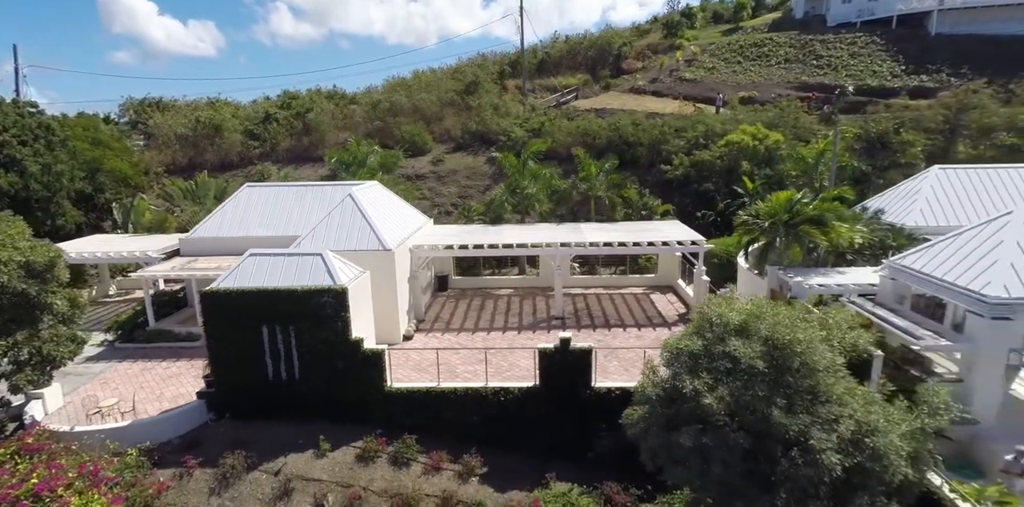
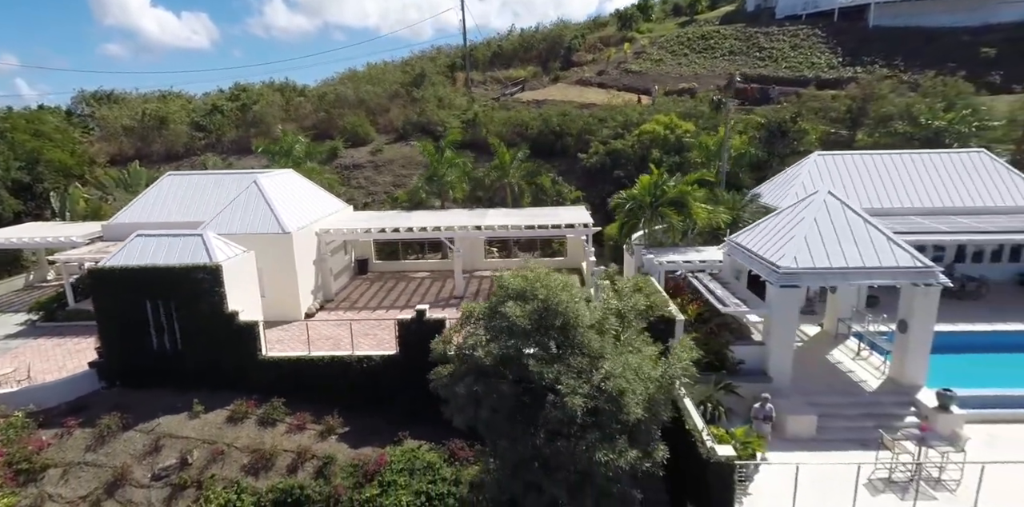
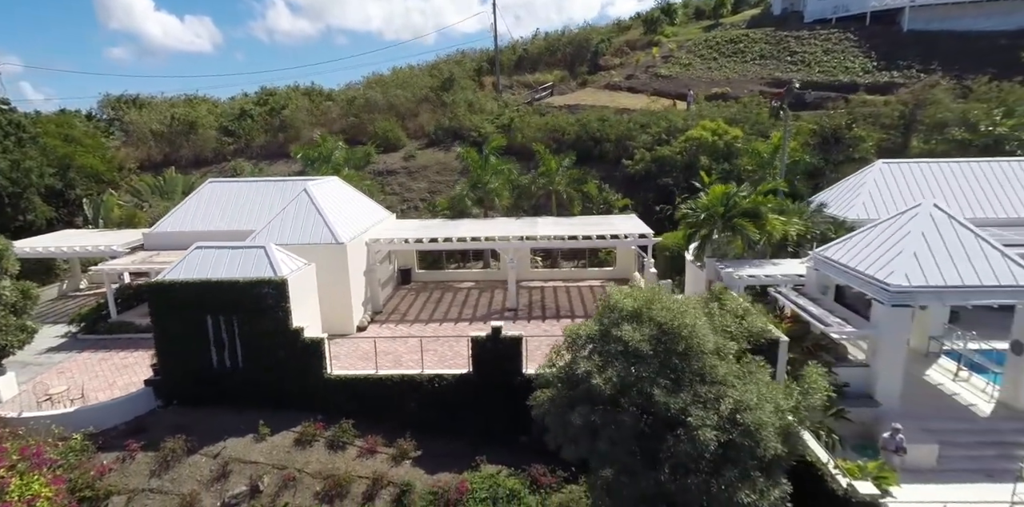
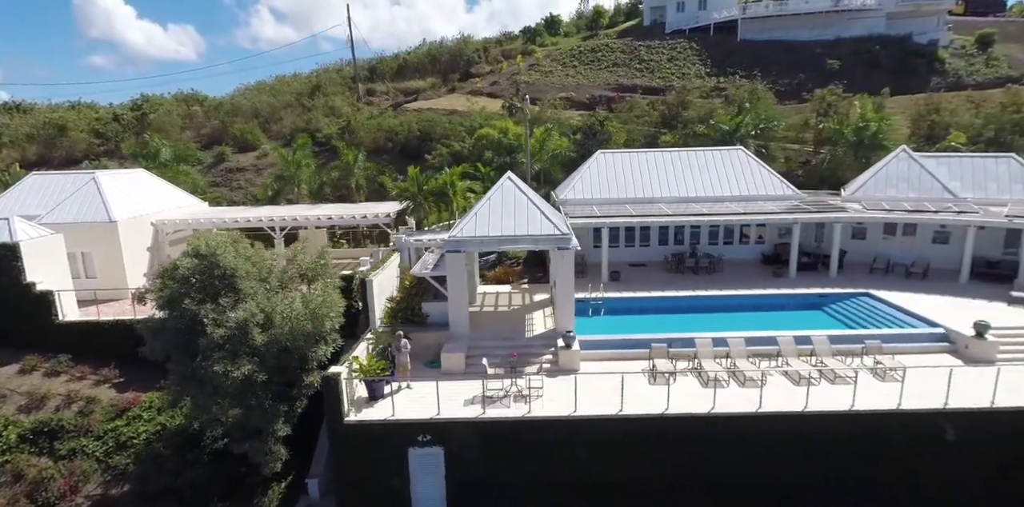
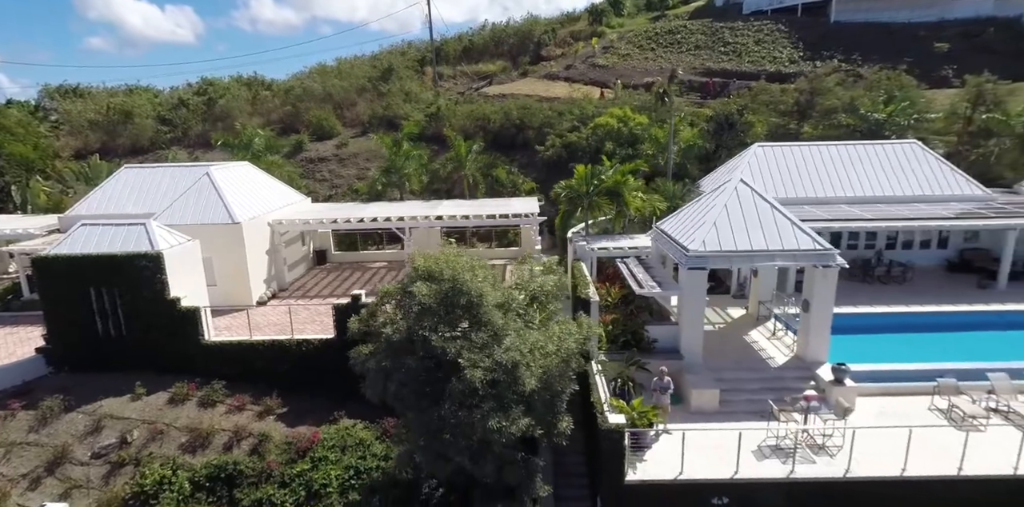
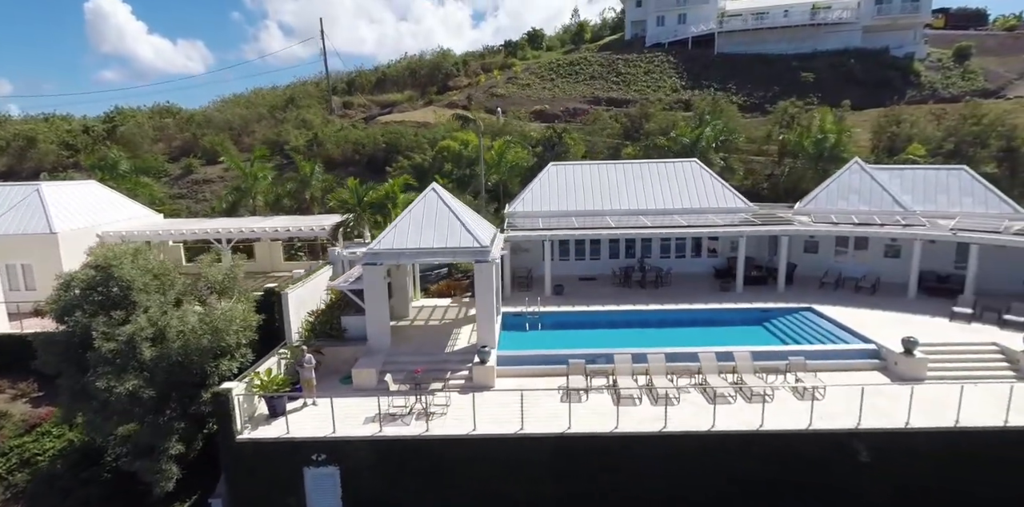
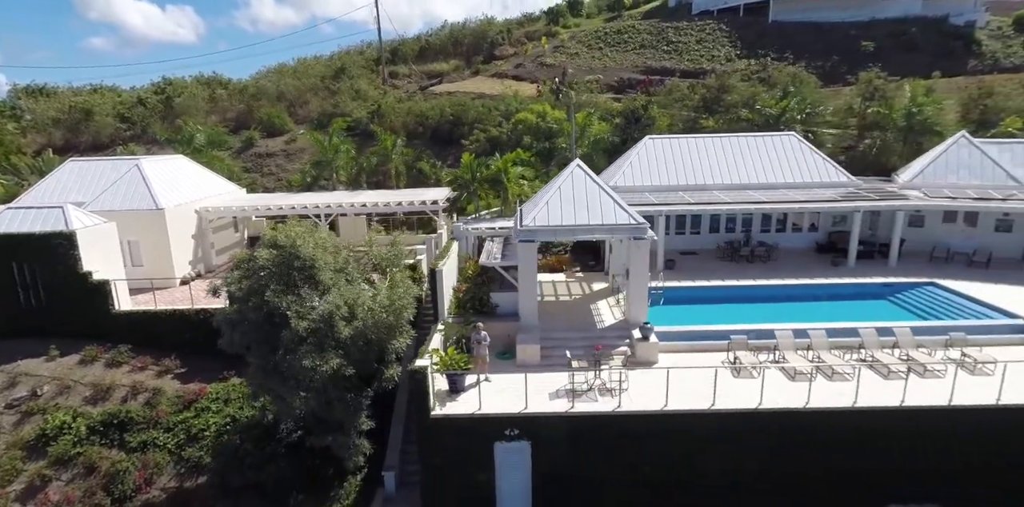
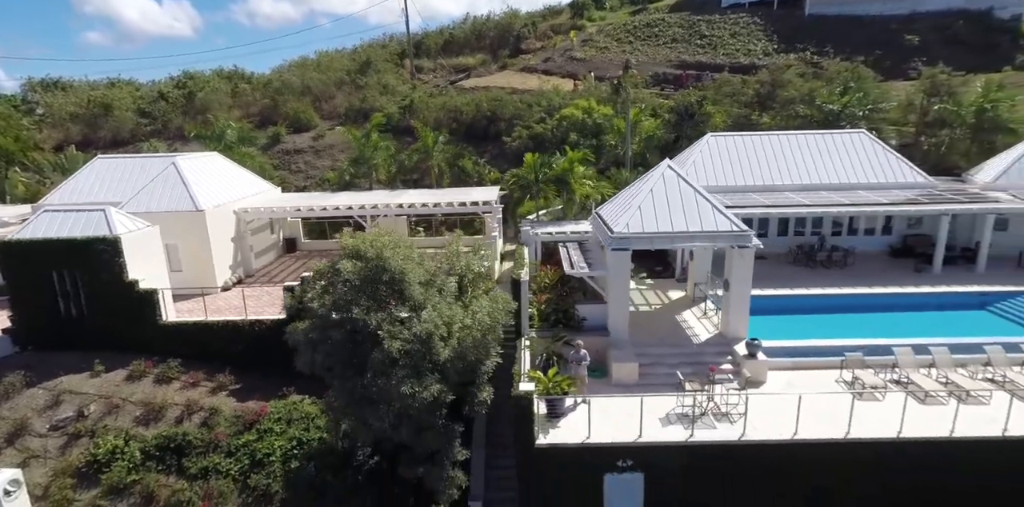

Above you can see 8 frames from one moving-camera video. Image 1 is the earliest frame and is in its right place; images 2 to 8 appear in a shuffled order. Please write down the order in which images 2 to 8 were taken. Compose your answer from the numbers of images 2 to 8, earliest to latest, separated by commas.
3, 2, 5, 8, 7, 4, 6
